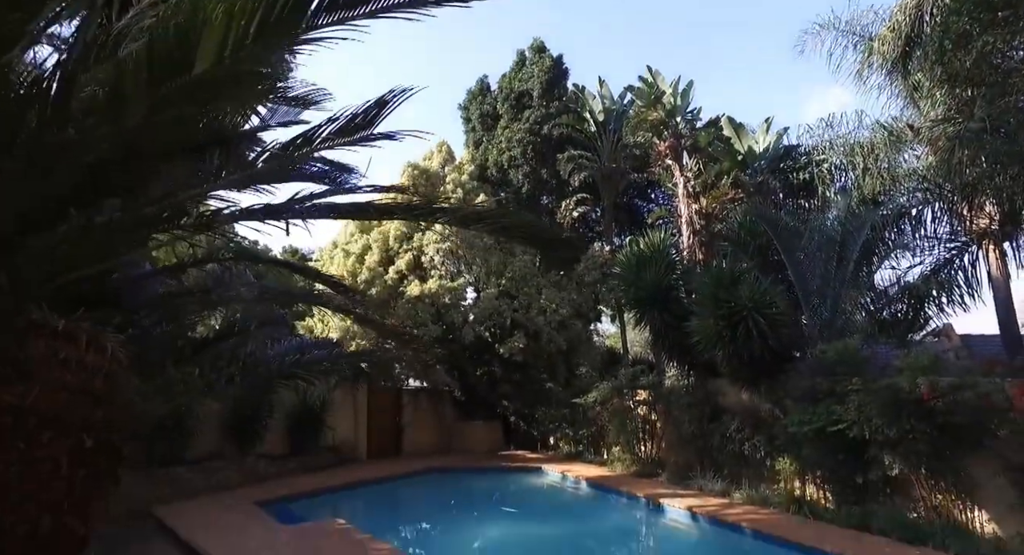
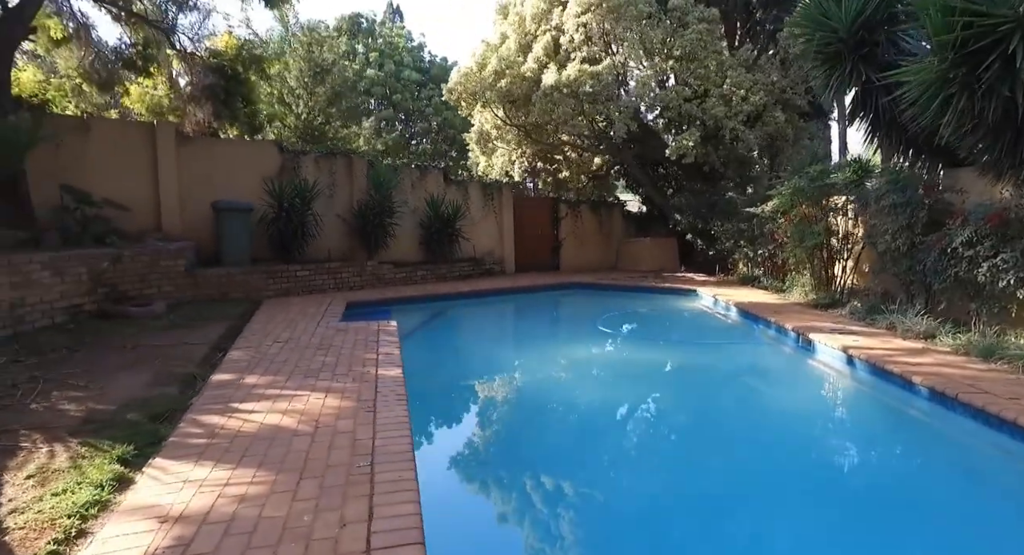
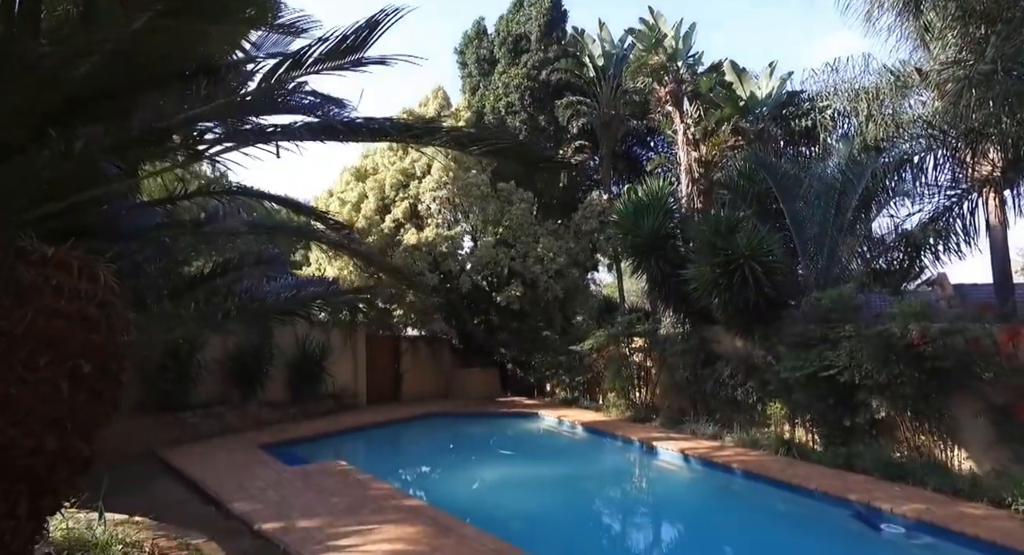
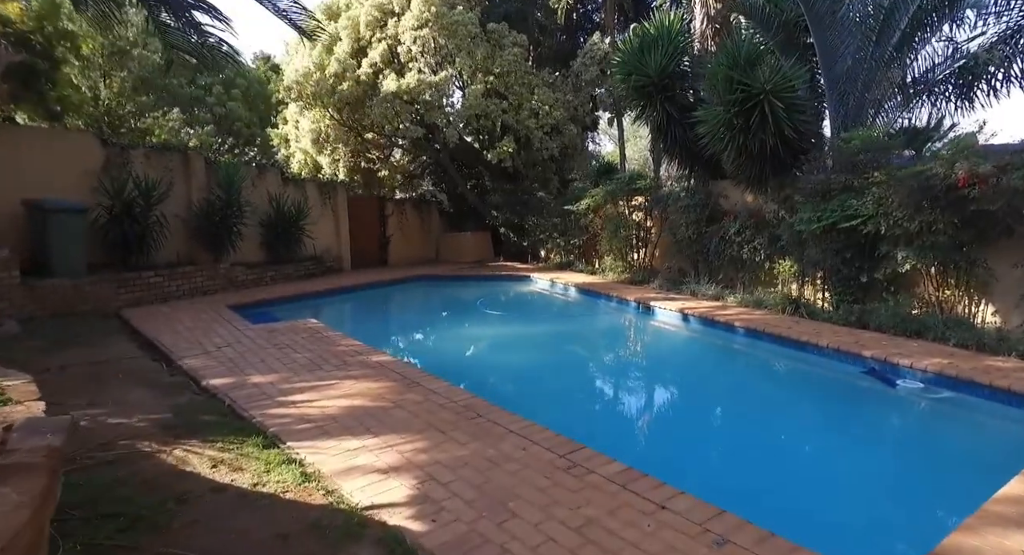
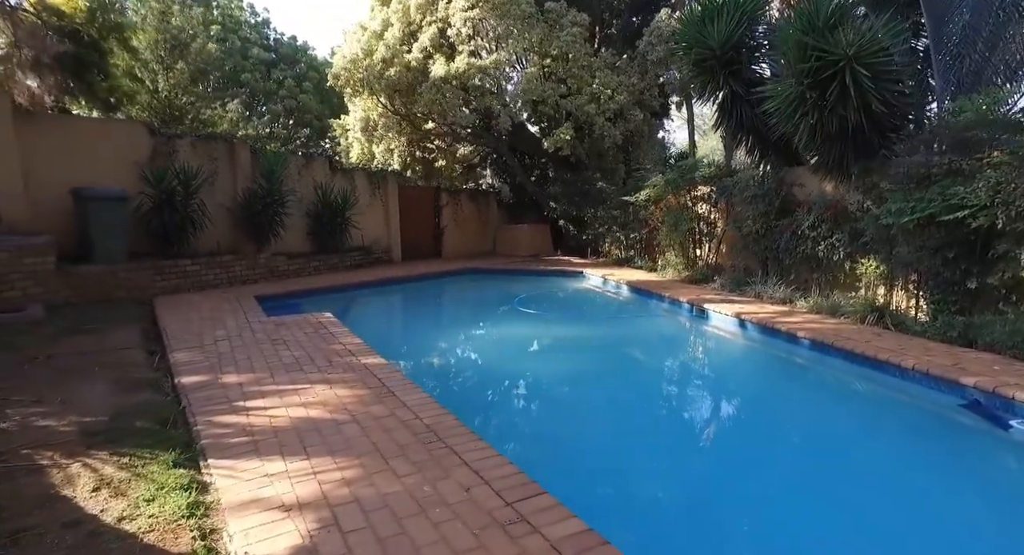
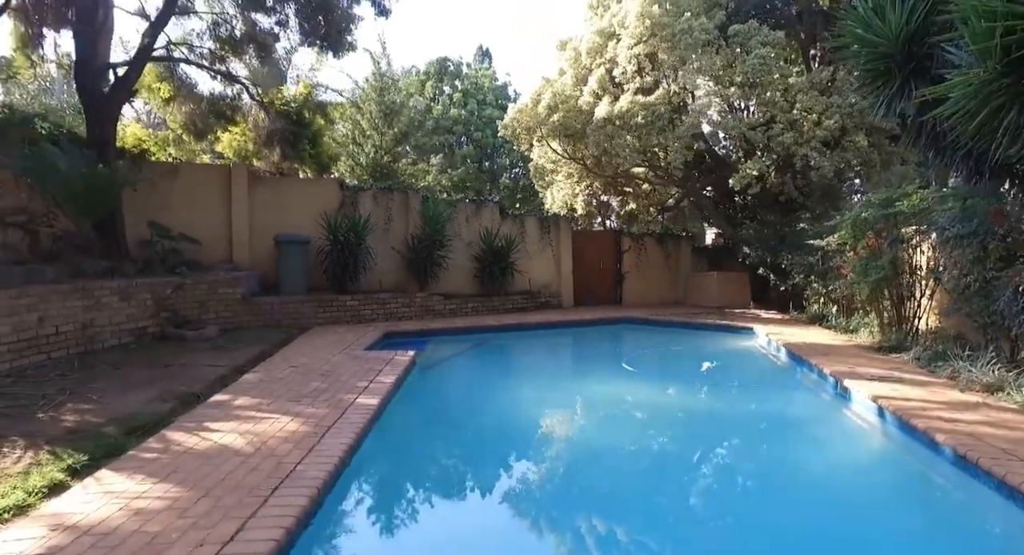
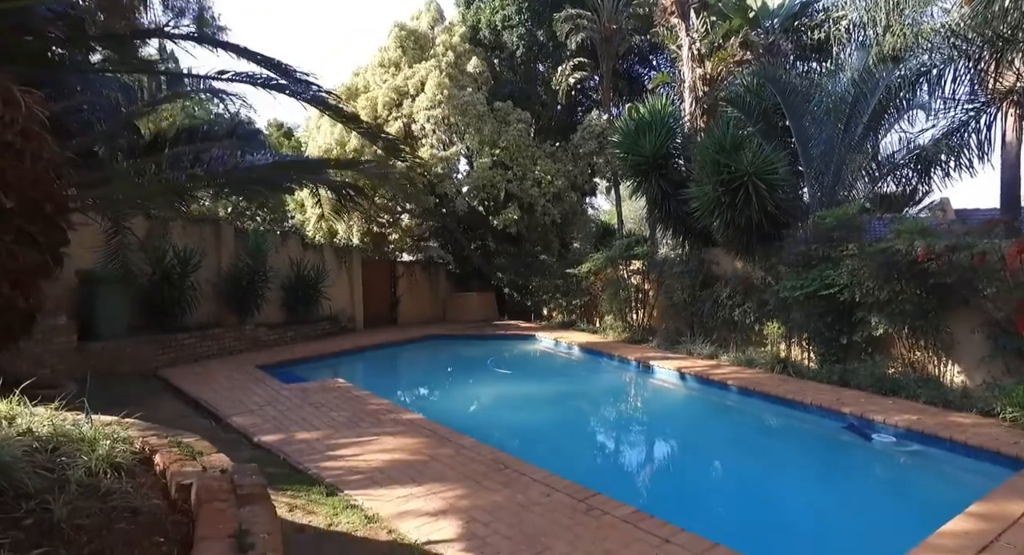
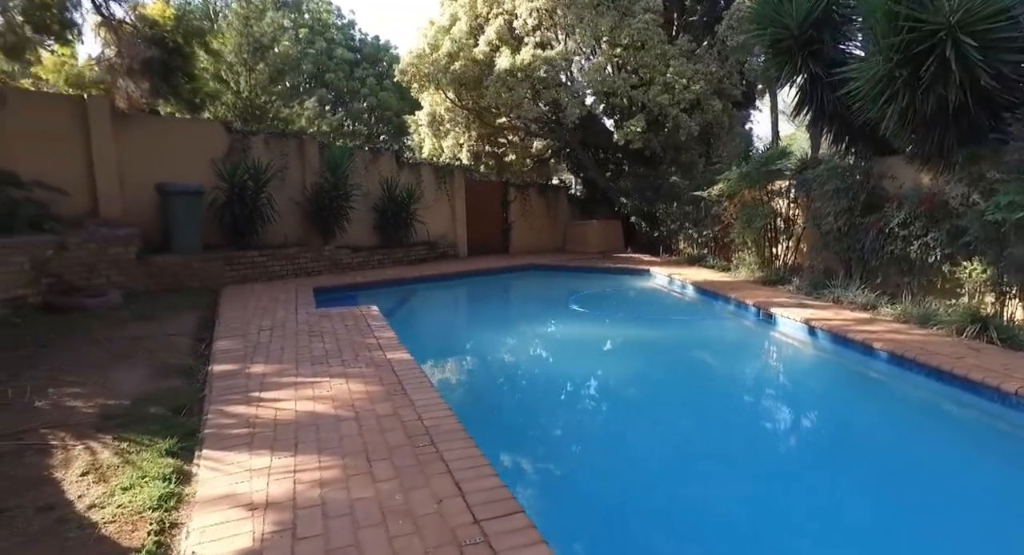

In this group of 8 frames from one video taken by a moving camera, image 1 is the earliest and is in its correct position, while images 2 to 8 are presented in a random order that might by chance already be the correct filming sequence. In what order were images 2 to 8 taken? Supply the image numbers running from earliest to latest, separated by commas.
3, 7, 4, 5, 8, 2, 6
